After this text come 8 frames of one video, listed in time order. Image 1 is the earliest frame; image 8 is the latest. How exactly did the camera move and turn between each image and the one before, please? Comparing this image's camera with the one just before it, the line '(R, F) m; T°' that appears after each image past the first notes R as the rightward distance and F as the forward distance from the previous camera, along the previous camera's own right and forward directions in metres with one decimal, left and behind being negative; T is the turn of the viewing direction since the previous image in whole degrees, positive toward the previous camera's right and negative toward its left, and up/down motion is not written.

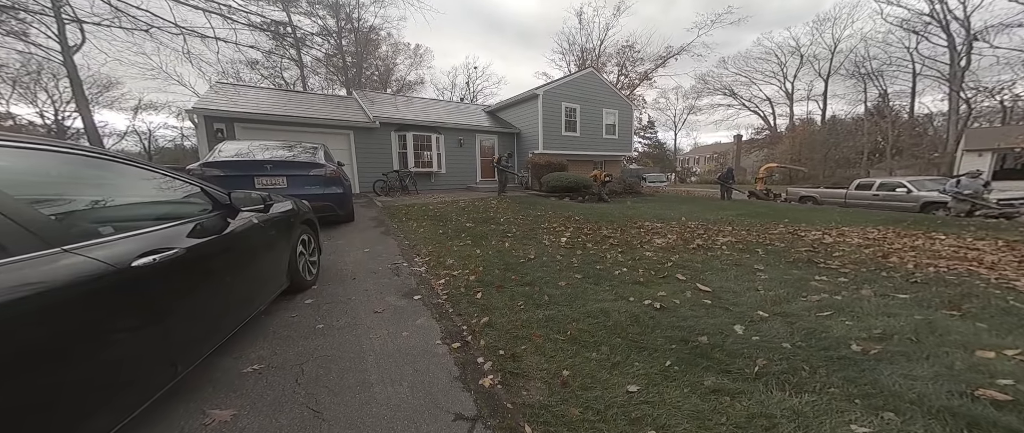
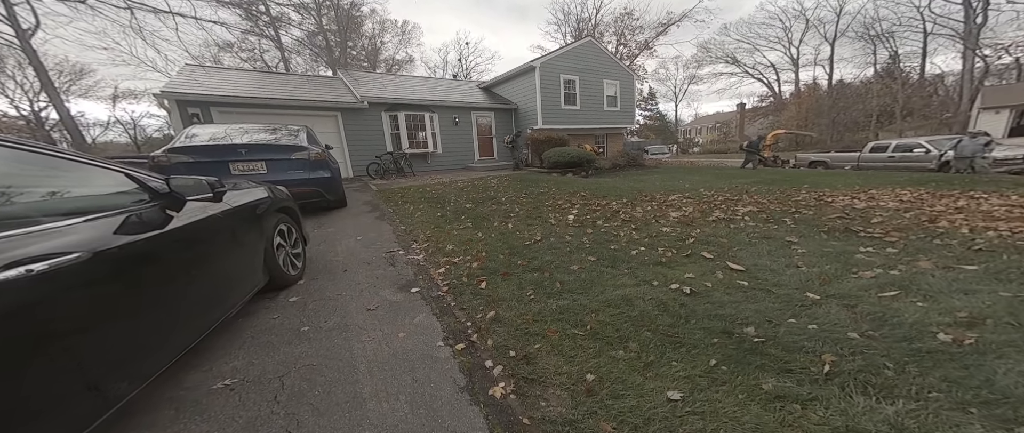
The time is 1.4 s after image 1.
(0.0, +0.3) m; 0°
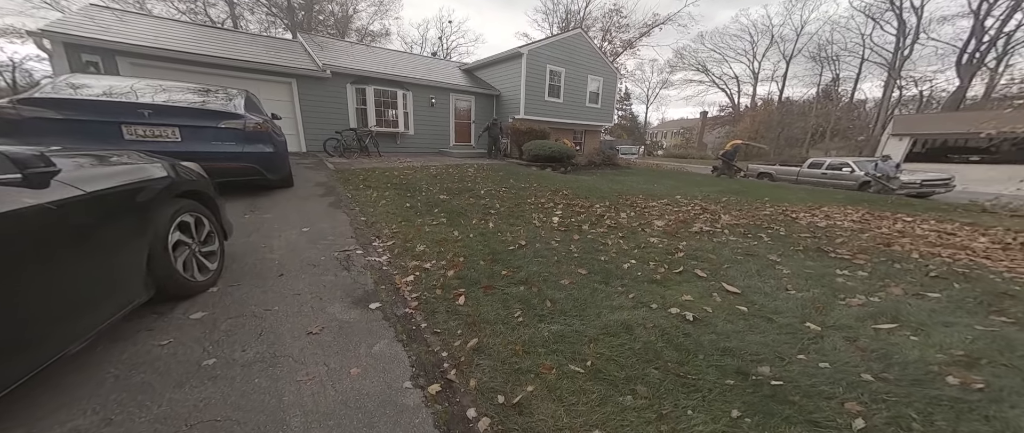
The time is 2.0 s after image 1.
(-0.2, +0.4) m; +7°
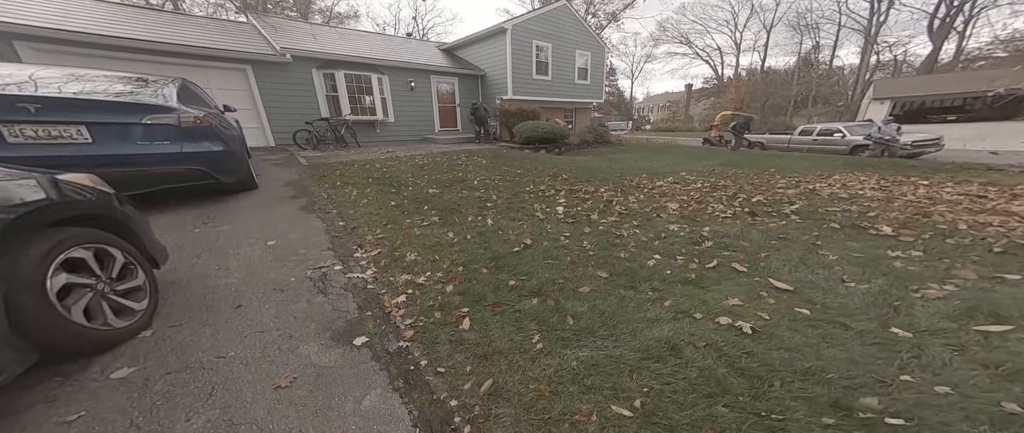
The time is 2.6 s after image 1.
(-0.1, +0.4) m; +2°
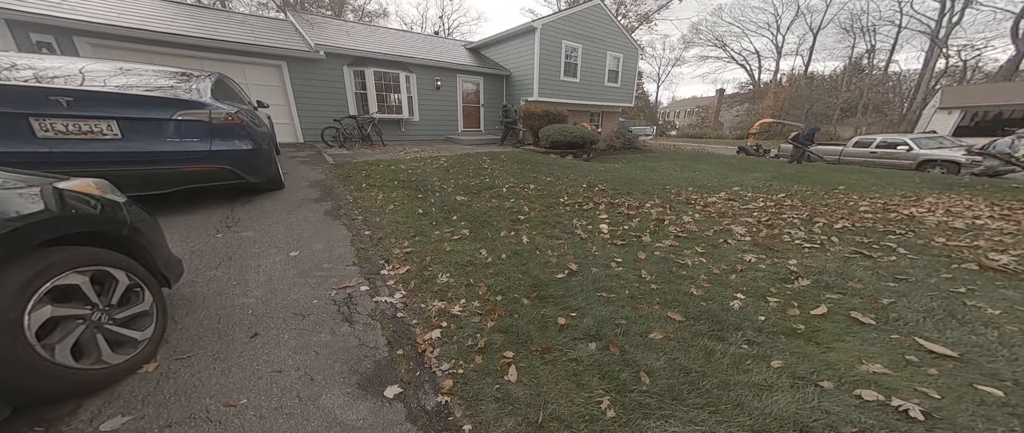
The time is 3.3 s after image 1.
(-0.3, +0.4) m; -3°
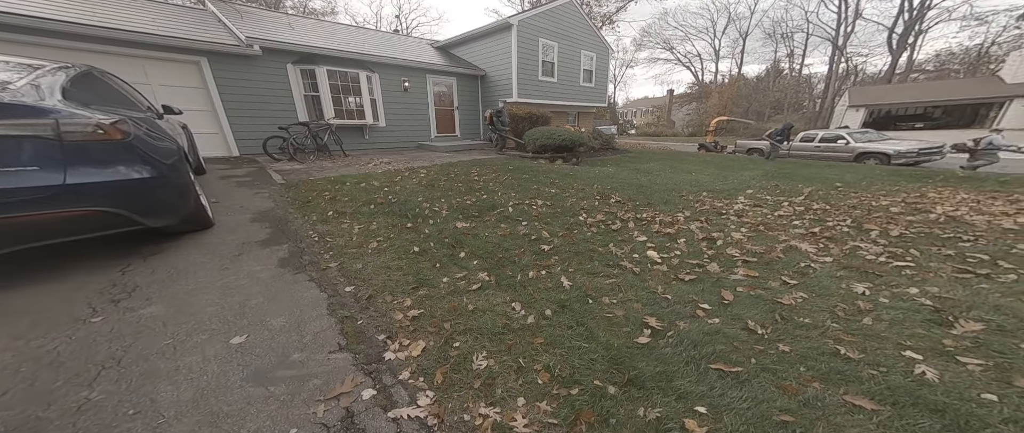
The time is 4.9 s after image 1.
(-0.6, +0.9) m; +7°
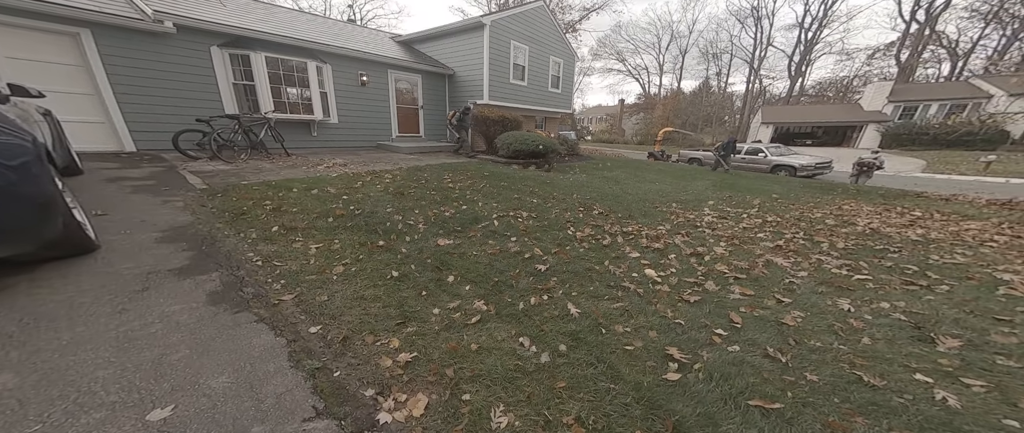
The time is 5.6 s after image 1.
(-0.4, +0.3) m; +9°
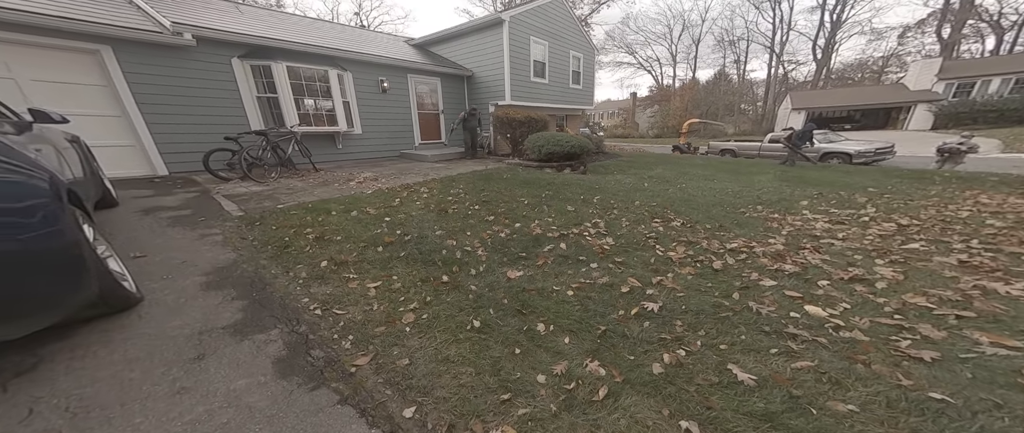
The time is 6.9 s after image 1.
(-0.8, +0.7) m; -3°
